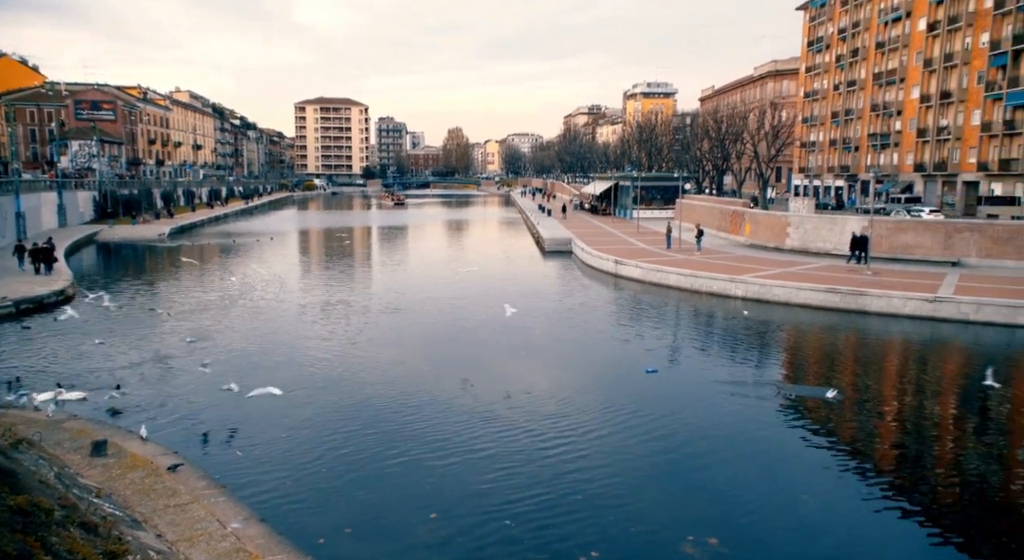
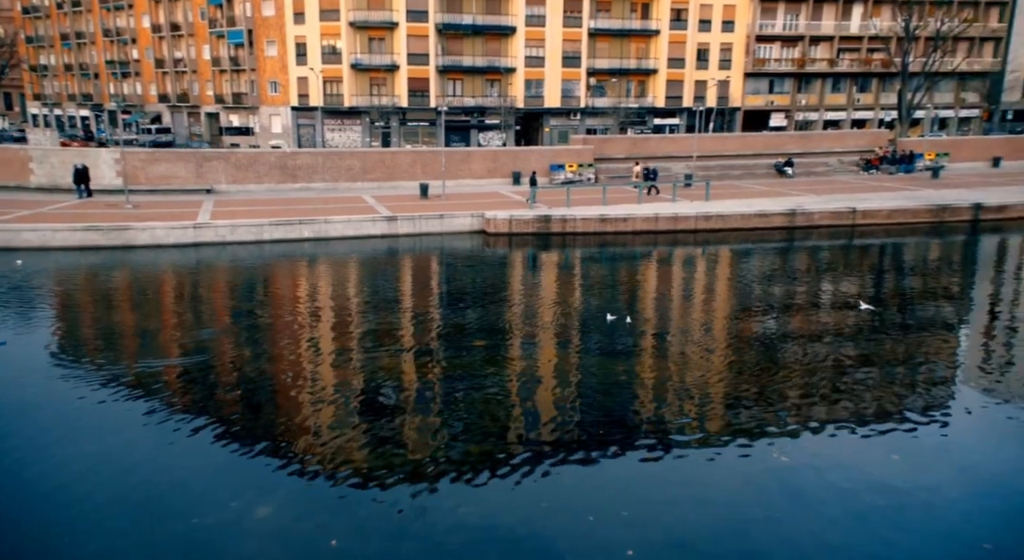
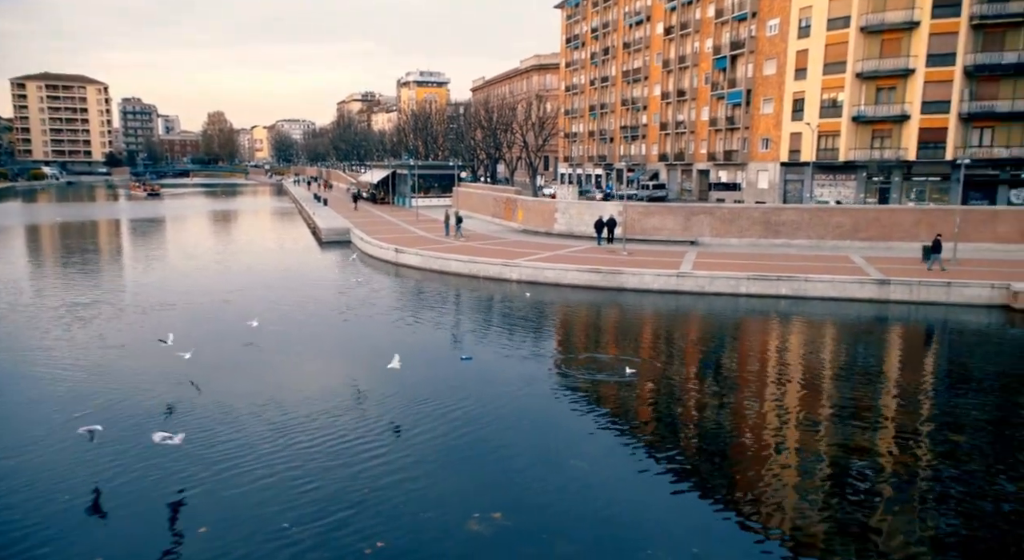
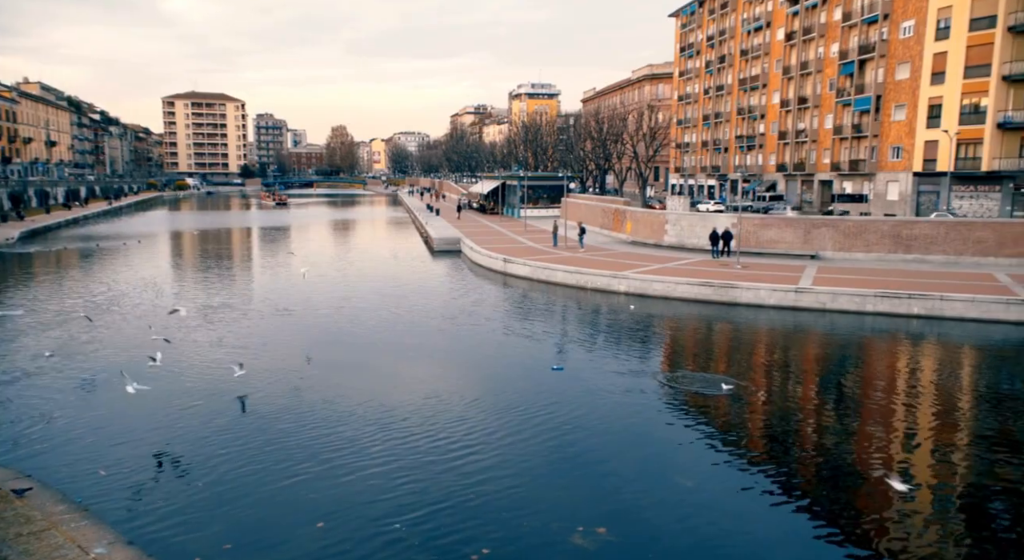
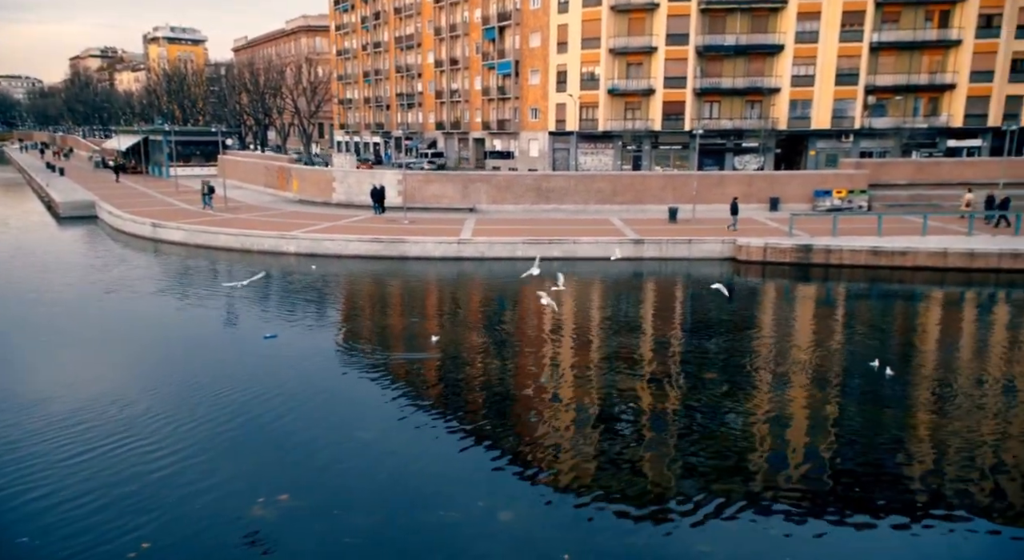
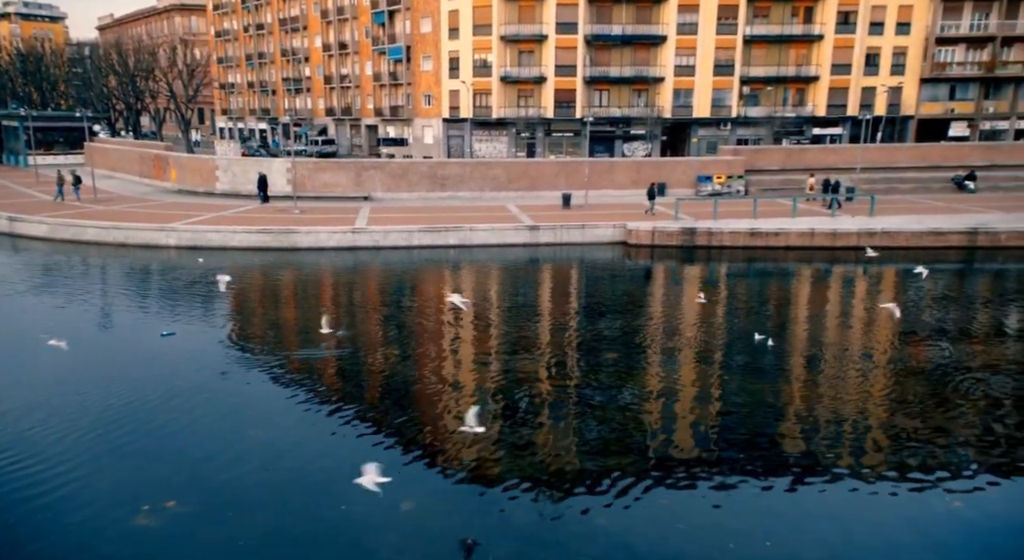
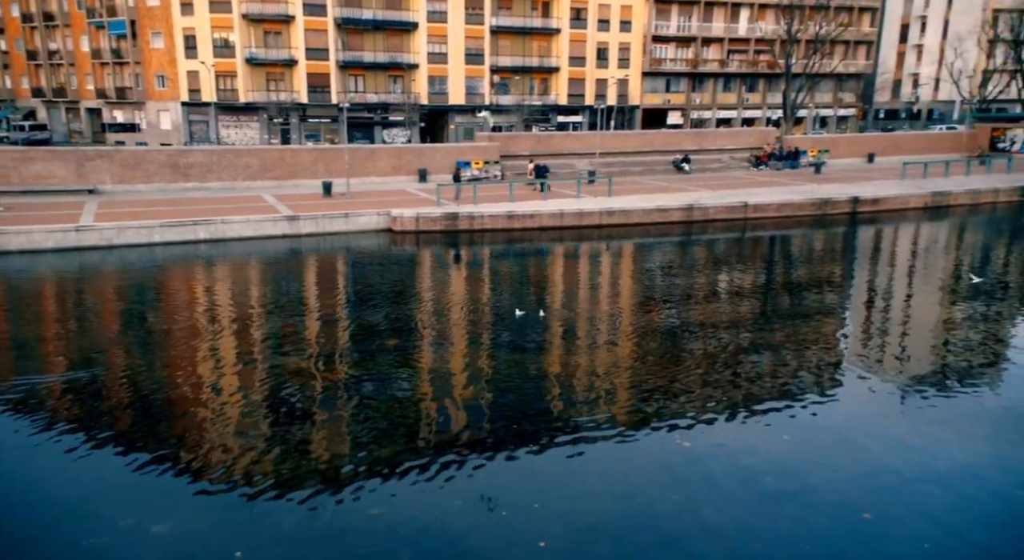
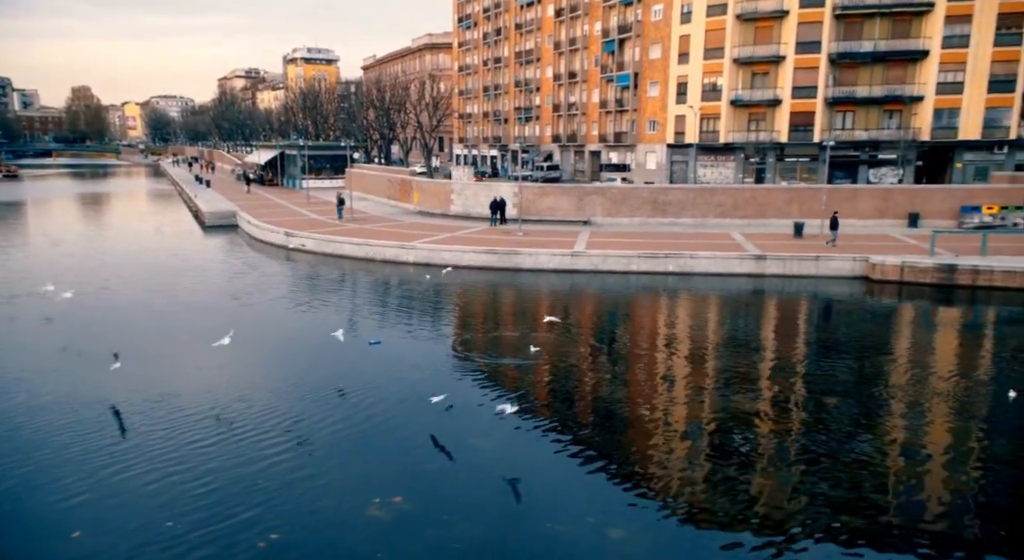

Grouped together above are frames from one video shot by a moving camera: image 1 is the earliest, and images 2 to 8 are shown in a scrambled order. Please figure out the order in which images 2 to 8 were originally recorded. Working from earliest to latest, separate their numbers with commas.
4, 3, 8, 5, 6, 2, 7
